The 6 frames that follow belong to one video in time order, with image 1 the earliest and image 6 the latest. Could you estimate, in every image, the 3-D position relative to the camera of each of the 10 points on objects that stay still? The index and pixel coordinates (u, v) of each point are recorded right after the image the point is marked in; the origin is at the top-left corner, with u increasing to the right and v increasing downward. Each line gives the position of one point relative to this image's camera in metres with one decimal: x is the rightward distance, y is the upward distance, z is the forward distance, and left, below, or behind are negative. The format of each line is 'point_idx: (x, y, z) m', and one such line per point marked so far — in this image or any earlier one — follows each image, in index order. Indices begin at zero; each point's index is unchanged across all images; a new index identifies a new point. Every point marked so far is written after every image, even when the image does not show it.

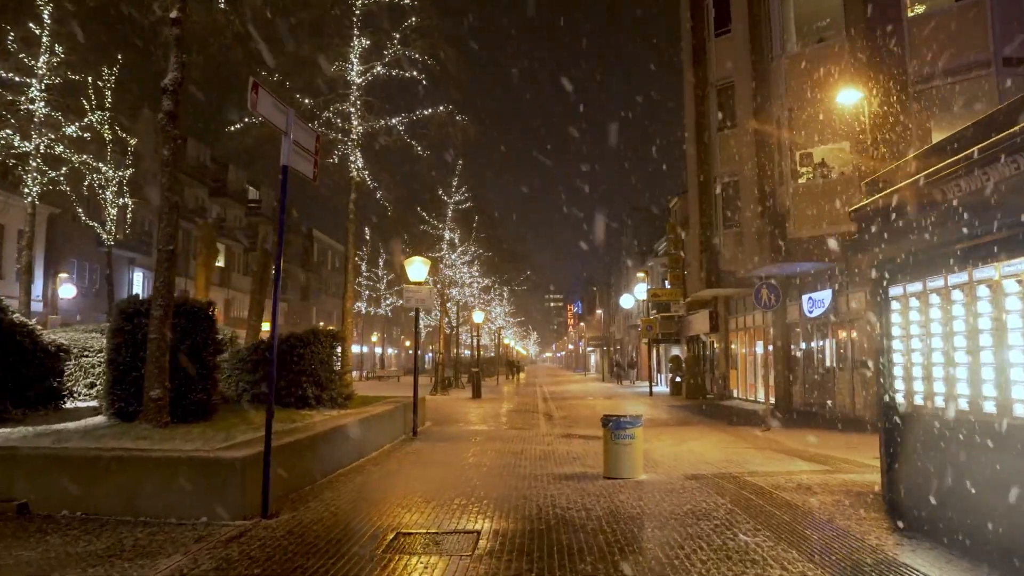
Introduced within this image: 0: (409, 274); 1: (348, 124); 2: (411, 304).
0: (-2.3, +0.3, +16.6) m
1: (-4.2, +4.2, +19.7) m
2: (-2.2, -0.4, +16.3) m
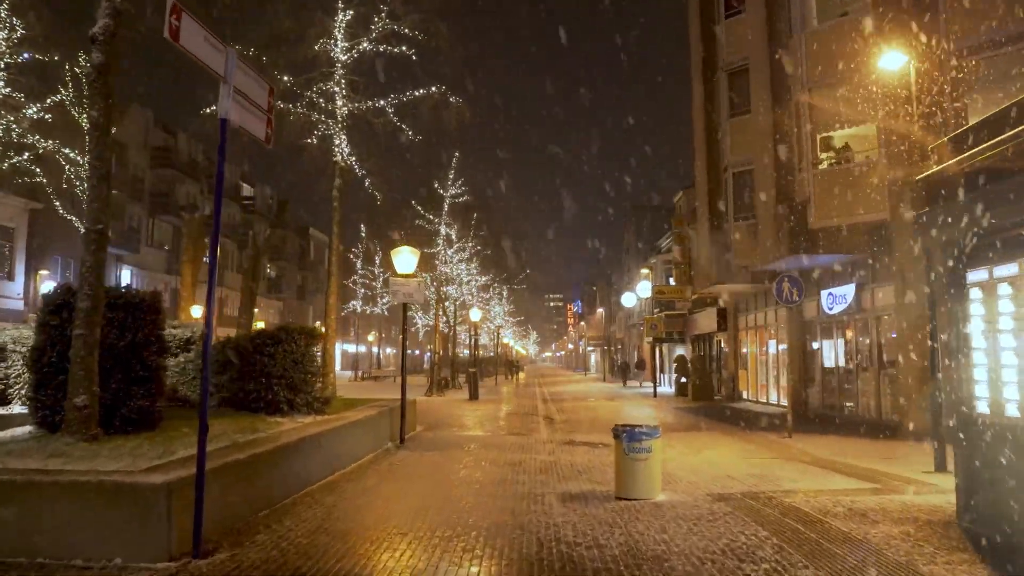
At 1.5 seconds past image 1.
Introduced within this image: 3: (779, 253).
0: (-2.3, +0.5, +15.1) m
1: (-4.3, +4.4, +18.2) m
2: (-2.2, -0.2, +14.8) m
3: (+6.5, +0.9, +18.6) m
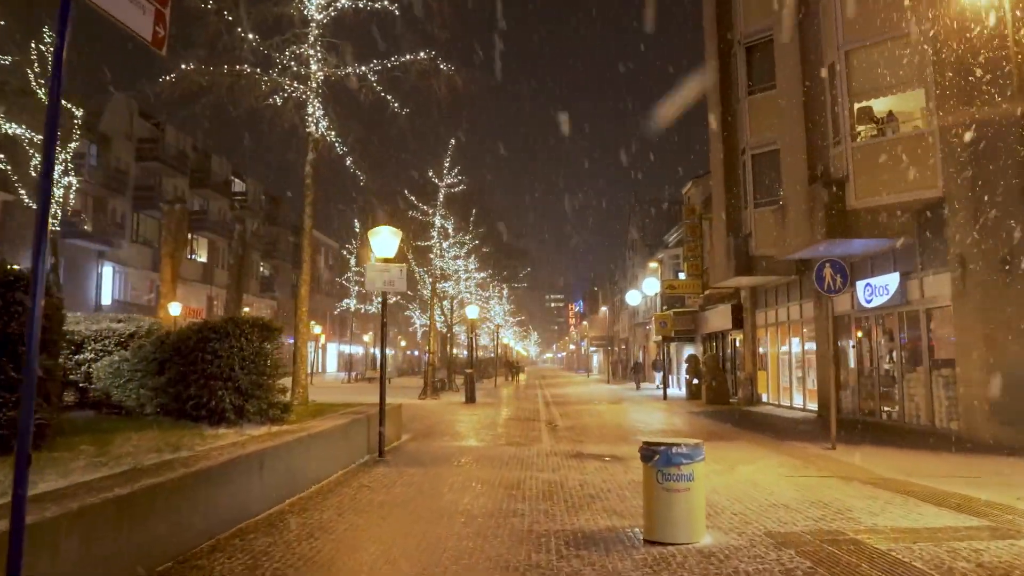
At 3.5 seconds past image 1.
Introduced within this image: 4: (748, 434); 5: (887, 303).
0: (-2.4, +0.7, +13.0) m
1: (-4.3, +4.6, +16.0) m
2: (-2.3, 0.0, +12.7) m
3: (+6.5, +1.1, +16.5) m
4: (+5.1, -3.2, +16.4) m
5: (+8.2, -0.3, +16.6) m
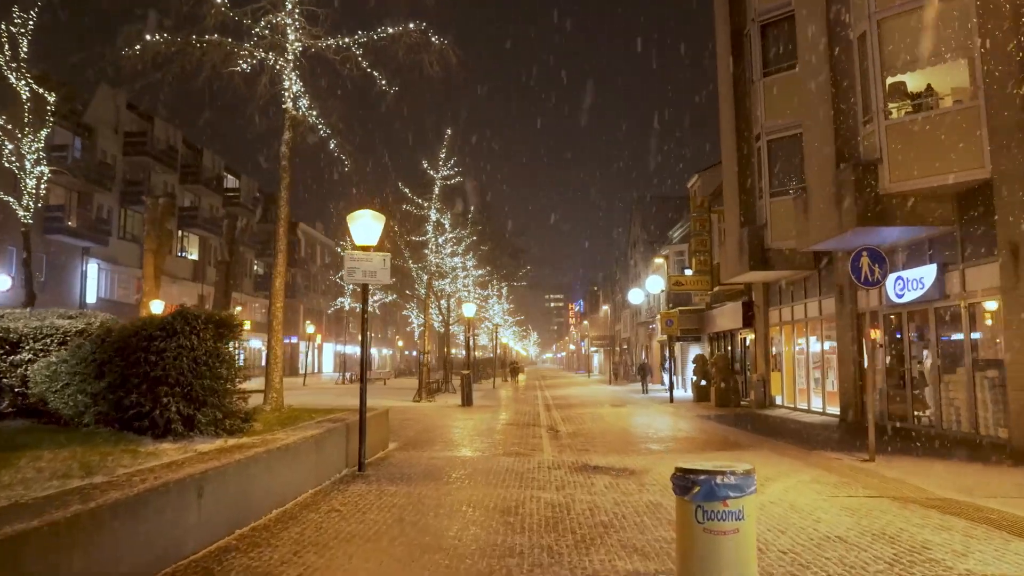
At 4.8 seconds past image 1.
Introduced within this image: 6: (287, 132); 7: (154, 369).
0: (-2.4, +0.8, +11.5) m
1: (-4.4, +4.7, +14.6) m
2: (-2.3, +0.1, +11.2) m
3: (+6.5, +1.2, +15.0) m
4: (+5.1, -3.0, +14.9) m
5: (+8.2, -0.2, +15.1) m
6: (-4.4, +3.1, +15.1) m
7: (-4.0, -0.9, +8.5) m
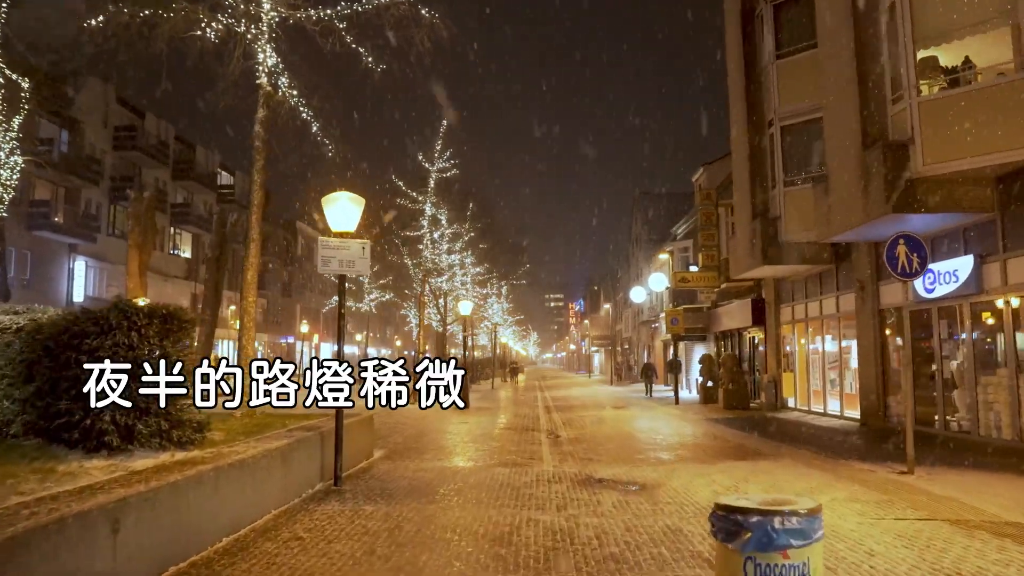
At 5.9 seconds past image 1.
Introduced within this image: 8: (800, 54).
0: (-2.5, +0.9, +10.3) m
1: (-4.4, +4.8, +13.3) m
2: (-2.4, +0.2, +9.9) m
3: (+6.4, +1.3, +13.7) m
4: (+5.0, -2.9, +13.7) m
5: (+8.1, -0.1, +13.9) m
6: (-4.5, +3.2, +13.8) m
7: (-4.1, -0.8, +7.3) m
8: (+7.2, +5.9, +19.2) m
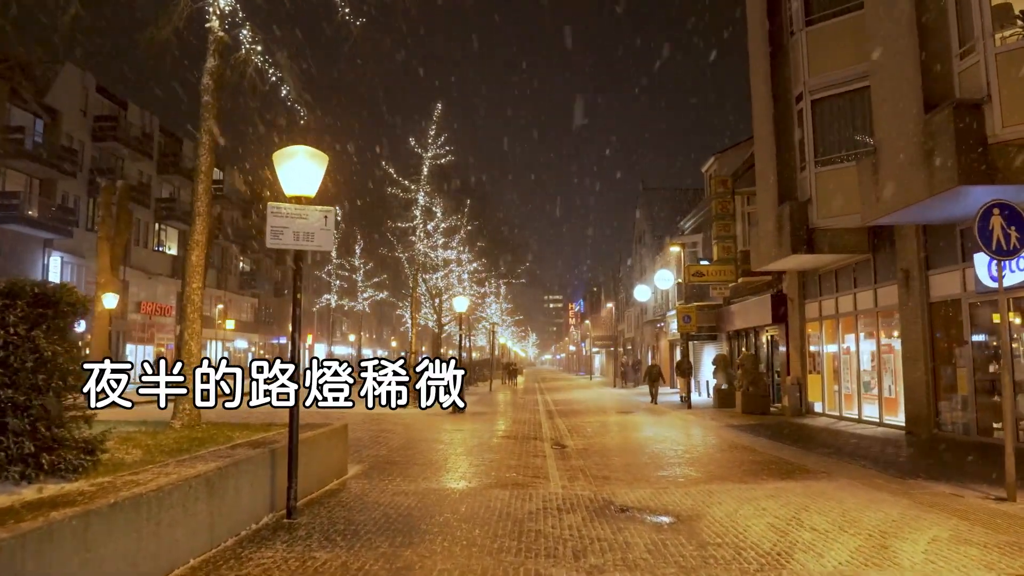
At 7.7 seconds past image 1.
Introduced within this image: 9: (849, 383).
0: (-2.4, +1.1, +8.2) m
1: (-4.4, +5.0, +11.2) m
2: (-2.4, +0.5, +7.8) m
3: (+6.4, +1.5, +11.7) m
4: (+5.0, -2.7, +11.6) m
5: (+8.1, +0.1, +11.8) m
6: (-4.5, +3.4, +11.7) m
7: (-4.0, -0.6, +5.2) m
8: (+7.2, +6.1, +17.1) m
9: (+8.5, -2.4, +19.3) m
